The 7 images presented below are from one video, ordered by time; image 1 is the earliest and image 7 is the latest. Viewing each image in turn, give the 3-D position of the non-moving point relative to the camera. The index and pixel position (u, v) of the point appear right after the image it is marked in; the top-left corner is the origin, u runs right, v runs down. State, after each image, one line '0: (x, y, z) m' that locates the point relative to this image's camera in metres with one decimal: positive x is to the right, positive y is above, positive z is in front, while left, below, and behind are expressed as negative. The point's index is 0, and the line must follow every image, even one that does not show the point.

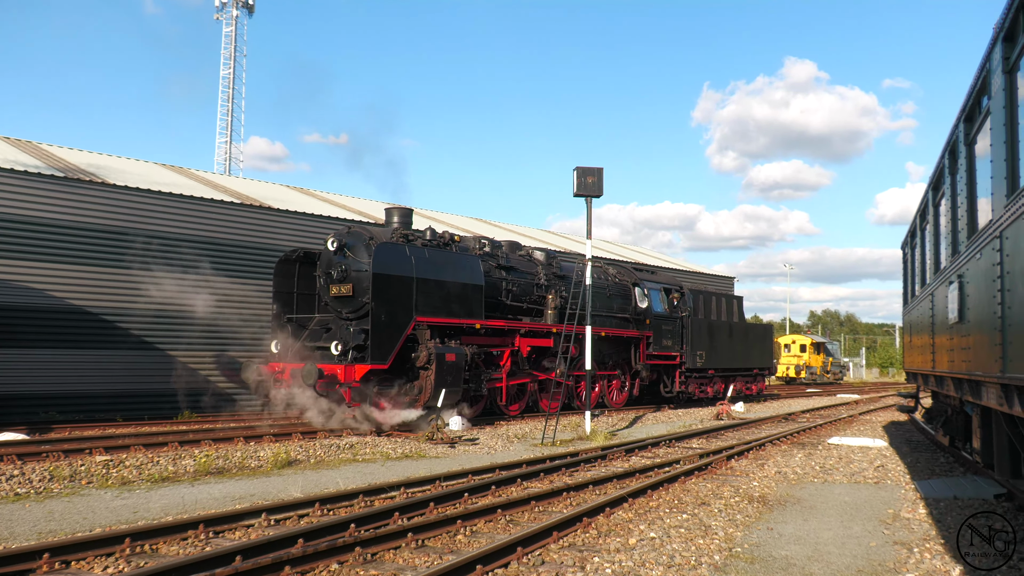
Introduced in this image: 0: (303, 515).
0: (-1.8, -2.0, +6.9) m
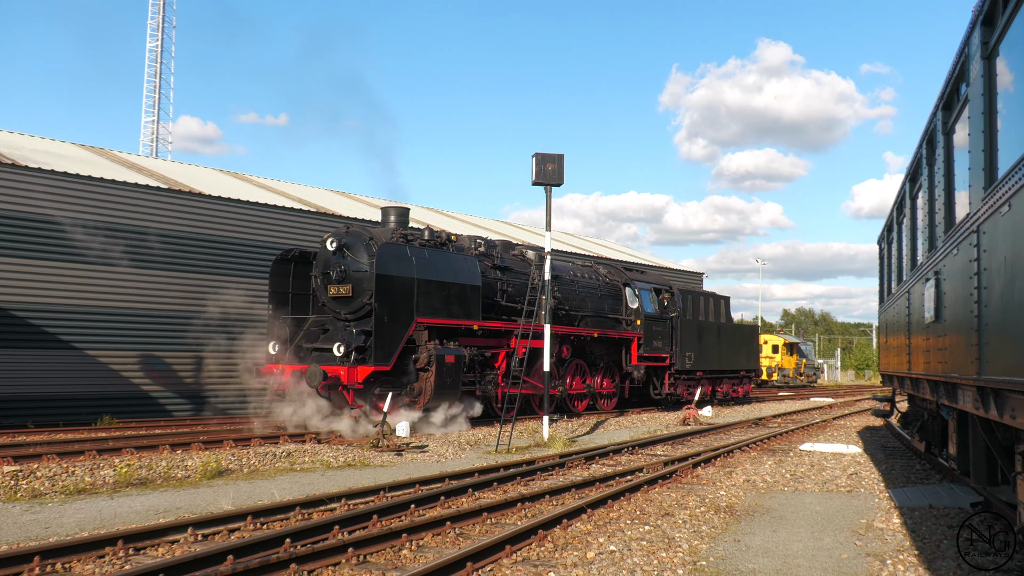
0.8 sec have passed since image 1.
0: (-2.2, -1.9, +6.3) m
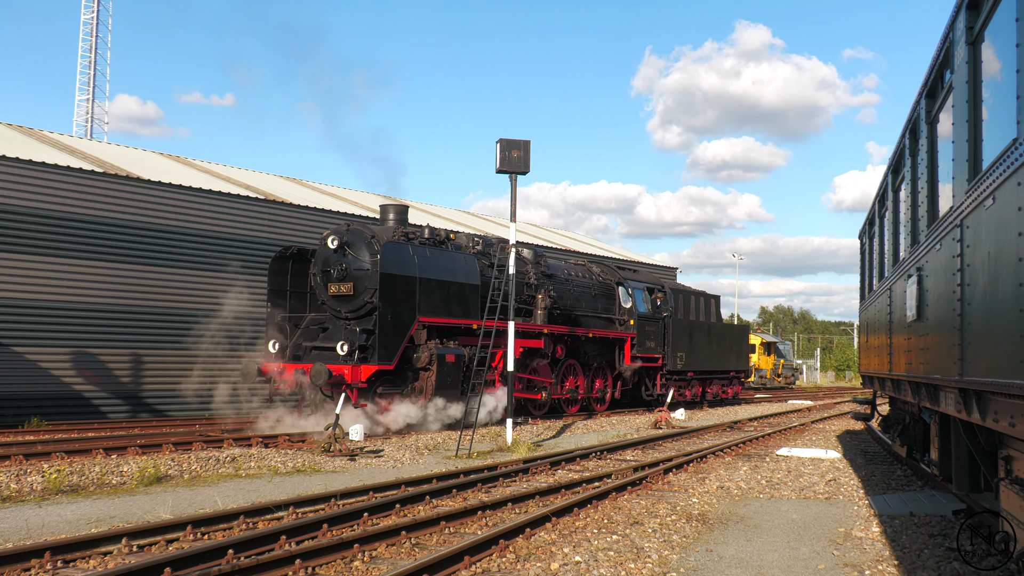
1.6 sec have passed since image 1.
0: (-2.5, -1.9, +5.9) m
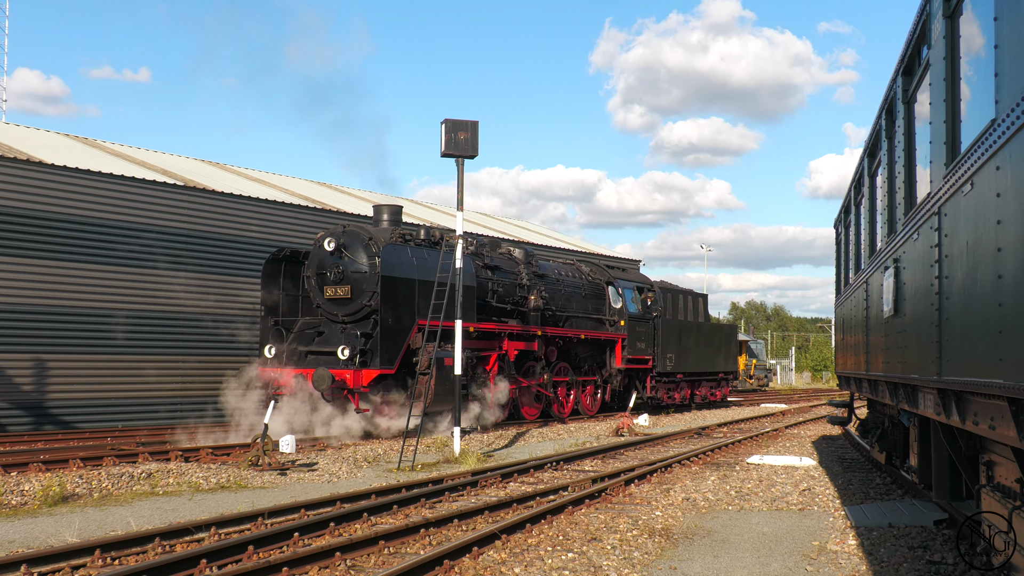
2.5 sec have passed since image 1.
0: (-2.9, -1.9, +5.2) m
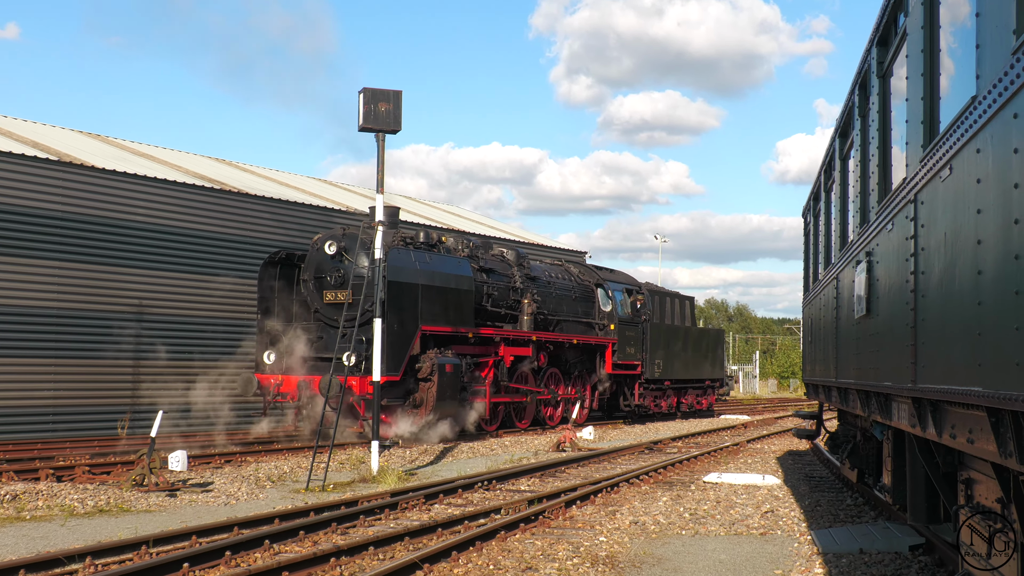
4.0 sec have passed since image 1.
0: (-3.4, -1.8, +4.4) m
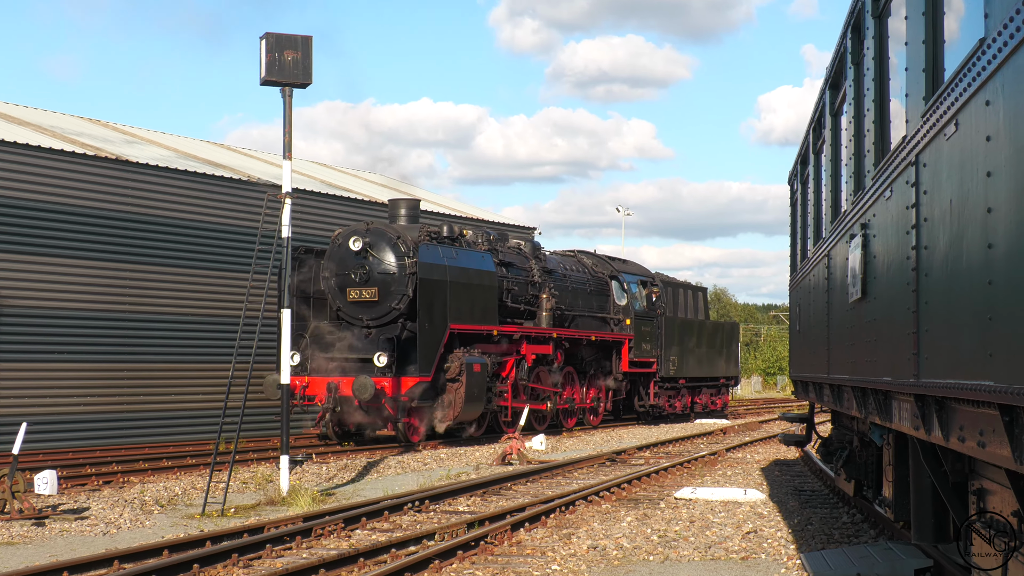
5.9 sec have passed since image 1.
0: (-3.7, -1.8, +3.6) m
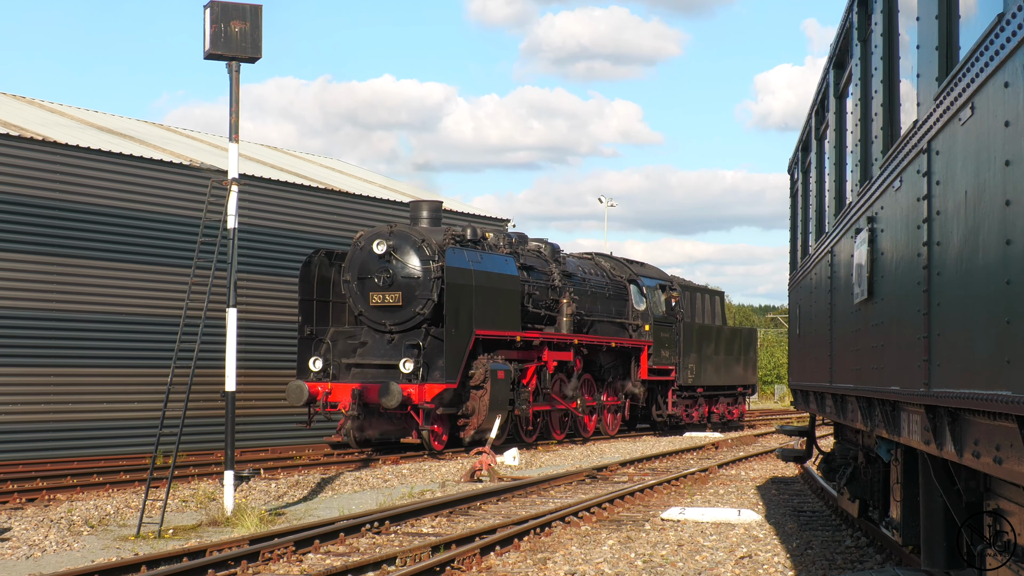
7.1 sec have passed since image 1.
0: (-3.8, -1.8, +3.2) m
